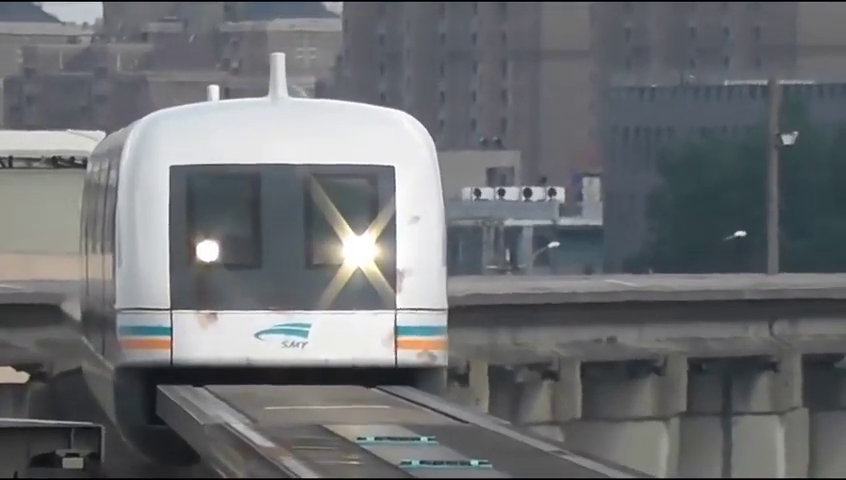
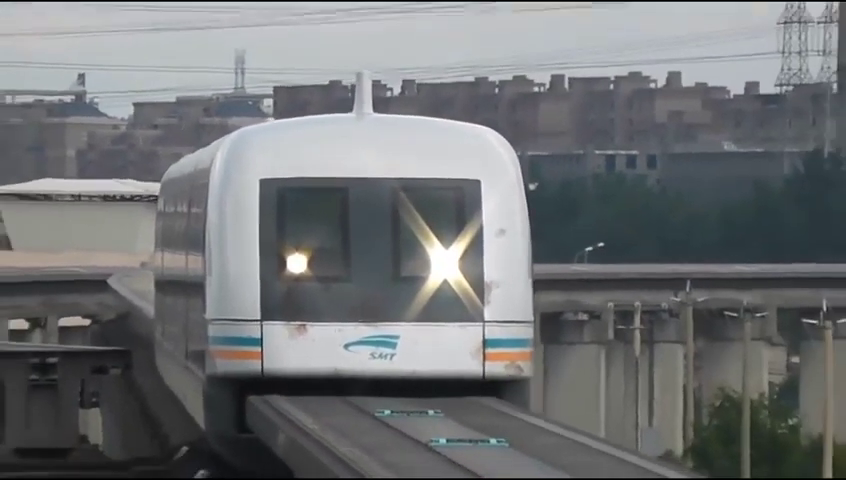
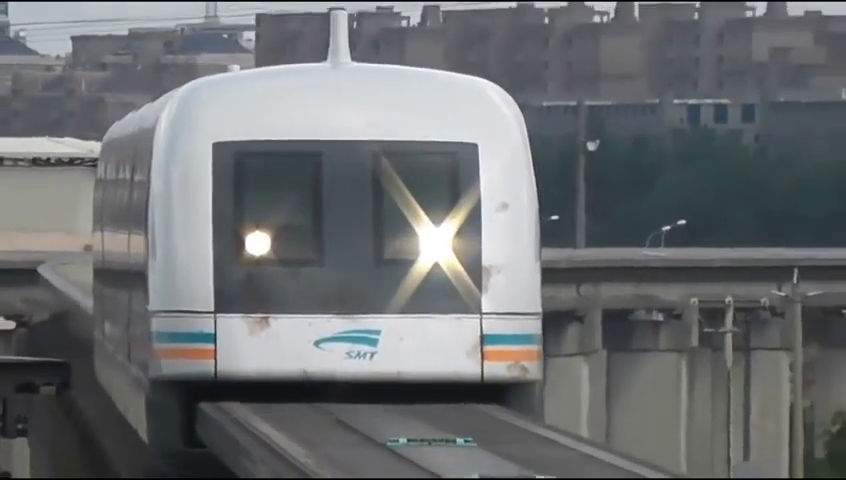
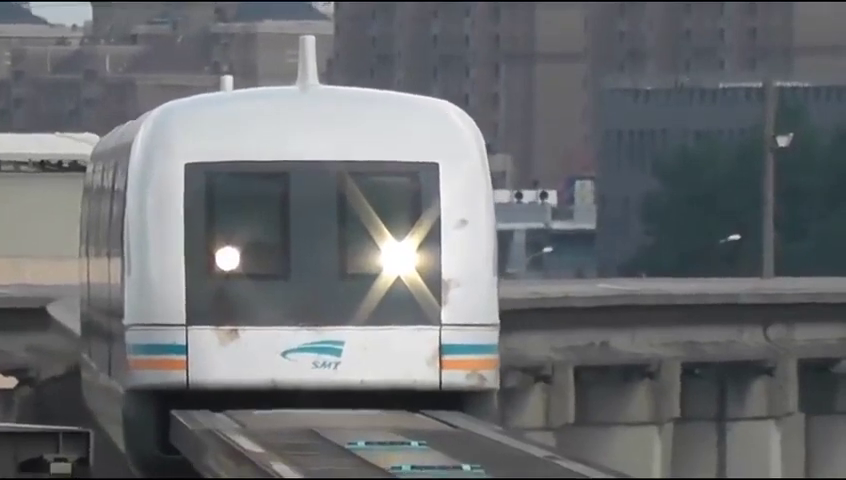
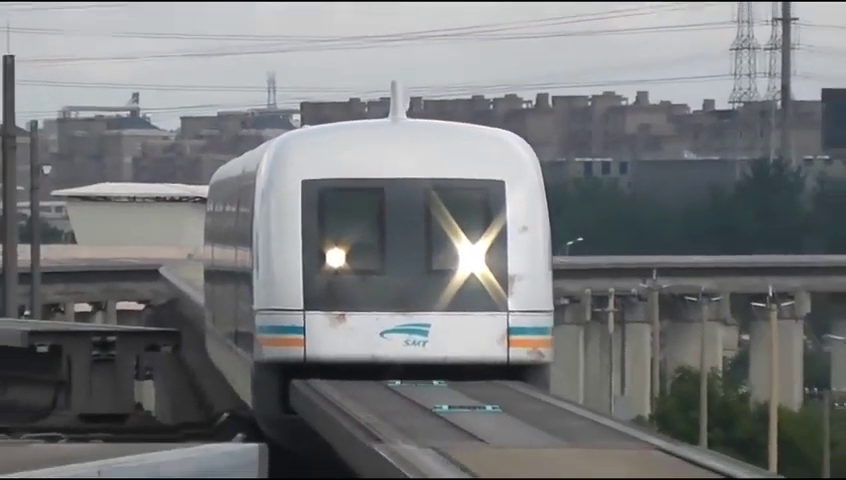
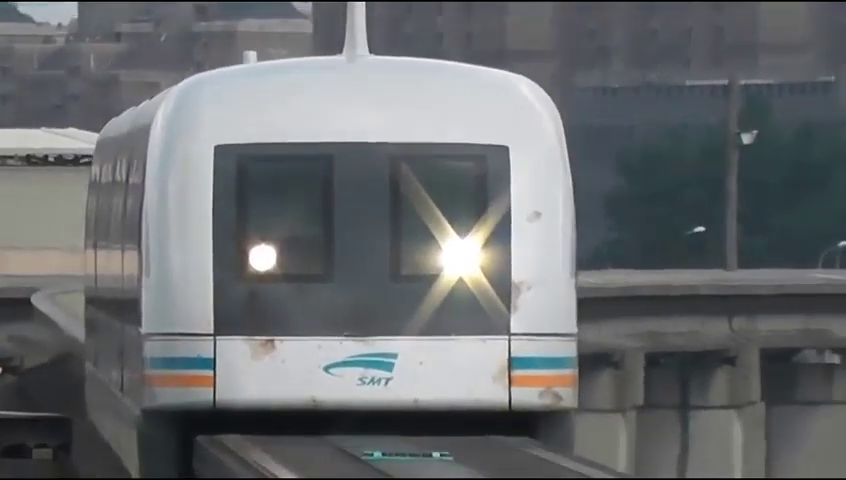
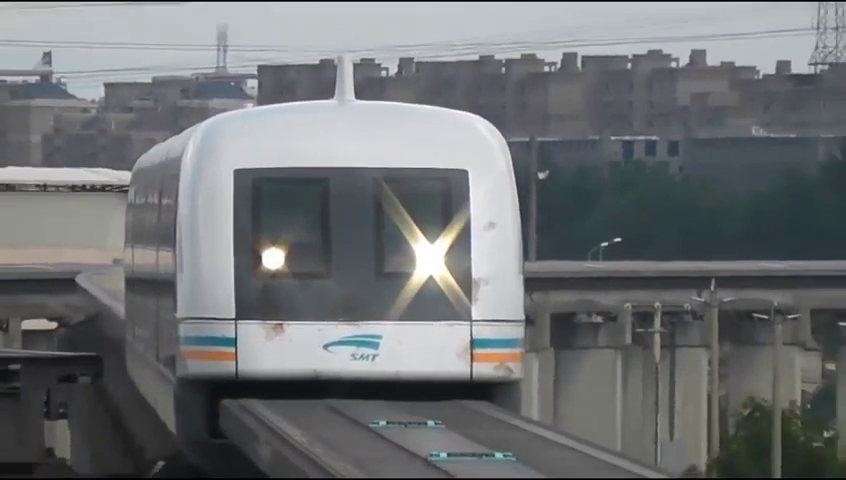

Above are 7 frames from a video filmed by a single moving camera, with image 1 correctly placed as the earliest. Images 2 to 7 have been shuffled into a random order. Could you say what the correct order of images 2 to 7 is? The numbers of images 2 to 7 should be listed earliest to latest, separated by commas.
4, 6, 3, 7, 2, 5
